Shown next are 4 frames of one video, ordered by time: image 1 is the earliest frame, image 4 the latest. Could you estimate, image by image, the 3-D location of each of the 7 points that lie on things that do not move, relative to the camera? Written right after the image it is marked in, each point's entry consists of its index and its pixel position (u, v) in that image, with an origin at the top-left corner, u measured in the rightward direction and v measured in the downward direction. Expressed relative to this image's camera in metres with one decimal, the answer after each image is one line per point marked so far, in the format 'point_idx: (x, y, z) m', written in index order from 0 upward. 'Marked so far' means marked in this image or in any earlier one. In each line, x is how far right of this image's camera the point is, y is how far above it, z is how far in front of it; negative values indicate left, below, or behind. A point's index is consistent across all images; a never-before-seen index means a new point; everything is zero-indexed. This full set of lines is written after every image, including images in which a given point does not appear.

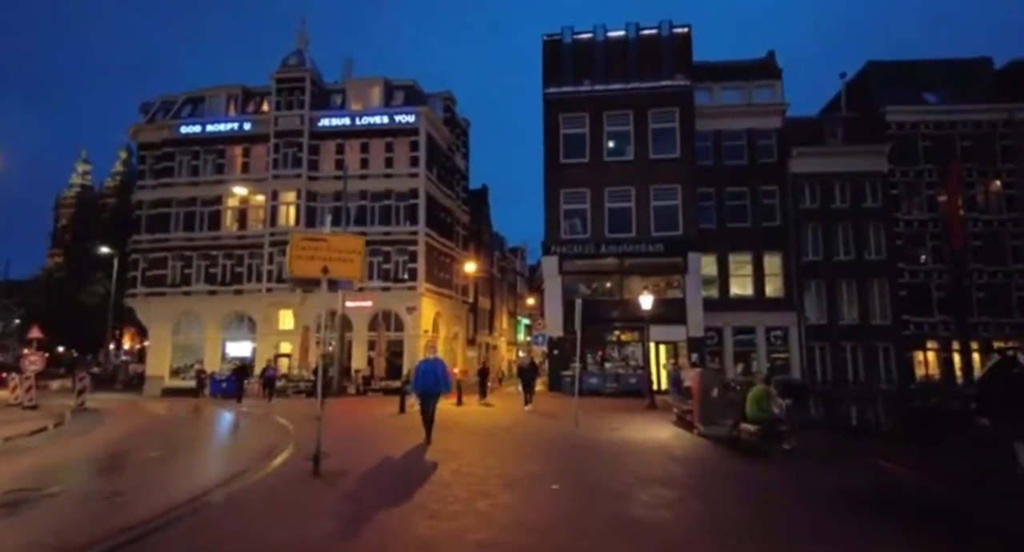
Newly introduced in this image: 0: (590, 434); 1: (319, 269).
0: (+2.1, -4.3, +16.4) m
1: (-2.9, +0.1, +9.1) m
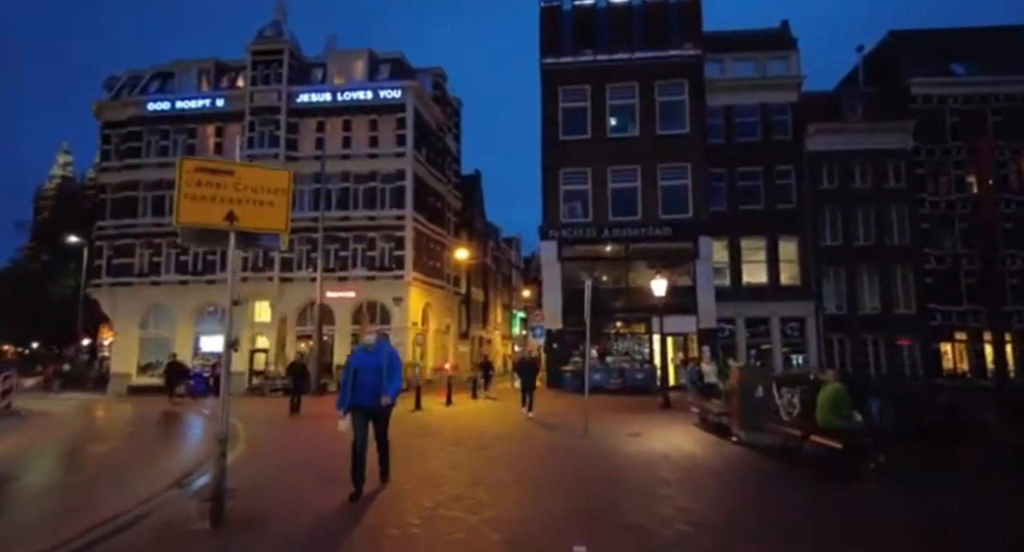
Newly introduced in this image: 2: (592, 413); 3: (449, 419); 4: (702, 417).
0: (+2.1, -3.7, +13.5) m
1: (-2.9, +0.6, +6.1) m
2: (+2.4, -4.2, +18.1) m
3: (-2.0, -4.4, +18.7) m
4: (+5.3, -3.9, +16.7) m
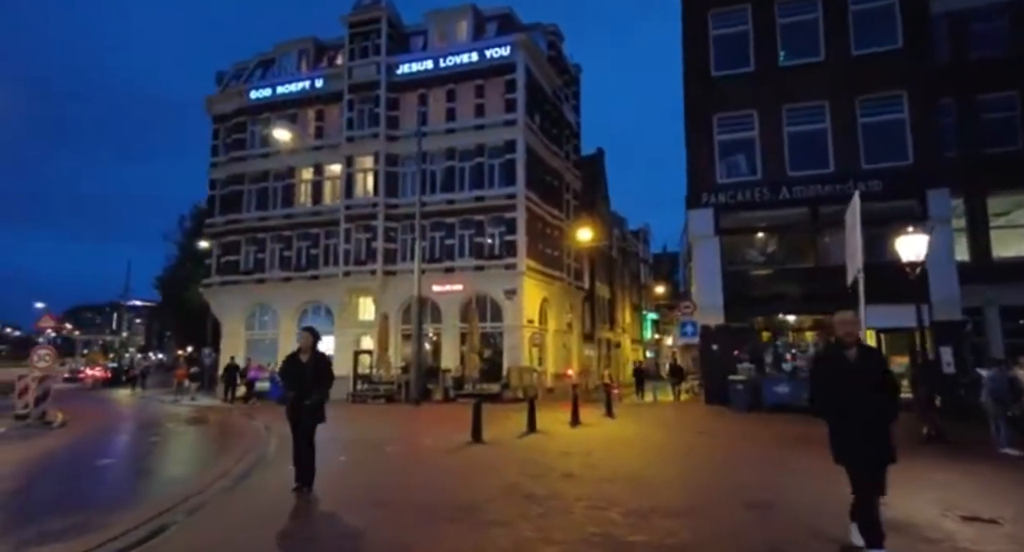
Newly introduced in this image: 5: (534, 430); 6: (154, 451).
0: (+4.2, -2.6, +6.0) m
1: (-2.3, +1.6, -0.1) m
2: (+5.5, -3.2, +10.5) m
3: (+1.3, -3.5, +11.9) m
4: (+8.0, -2.8, +8.5) m
5: (+0.5, -3.9, +15.3) m
6: (-9.5, -4.5, +15.8) m
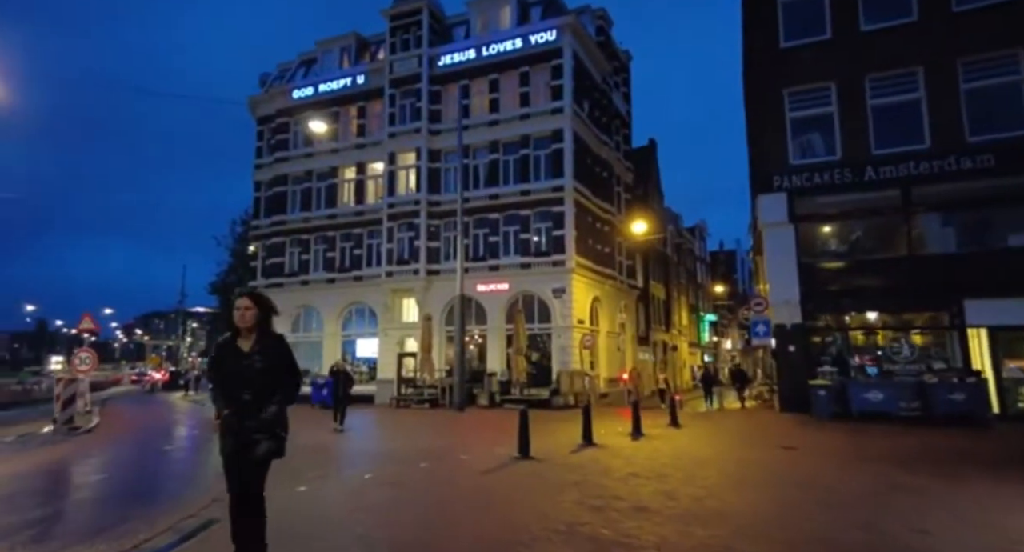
0: (+4.6, -2.3, +3.8) m
1: (-2.4, +1.9, -1.8) m
2: (+6.2, -2.9, +8.1) m
3: (+2.2, -3.2, +9.9) m
4: (+8.6, -2.4, +6.0) m
5: (+1.7, -3.7, +13.3) m
6: (-8.2, -4.4, +14.6) m
